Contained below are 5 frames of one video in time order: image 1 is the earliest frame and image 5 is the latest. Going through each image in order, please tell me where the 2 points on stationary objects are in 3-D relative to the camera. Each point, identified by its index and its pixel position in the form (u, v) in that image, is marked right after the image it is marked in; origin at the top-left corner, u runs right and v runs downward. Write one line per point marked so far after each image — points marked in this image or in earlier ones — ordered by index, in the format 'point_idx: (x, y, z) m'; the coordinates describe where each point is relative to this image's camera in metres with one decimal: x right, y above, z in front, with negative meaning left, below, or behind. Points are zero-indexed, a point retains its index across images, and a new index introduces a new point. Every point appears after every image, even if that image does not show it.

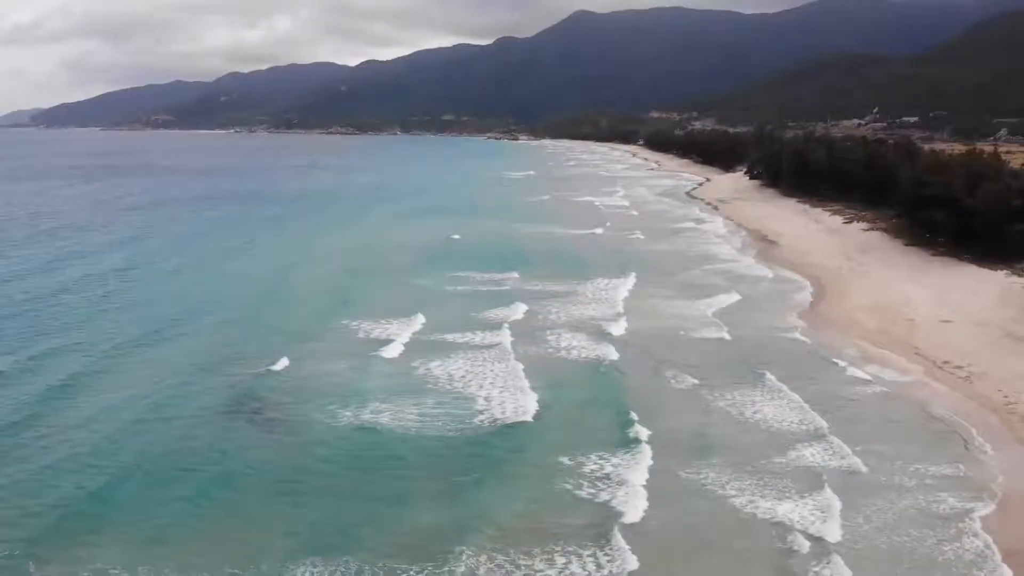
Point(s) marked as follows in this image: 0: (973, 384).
0: (+10.8, -2.2, +19.3) m
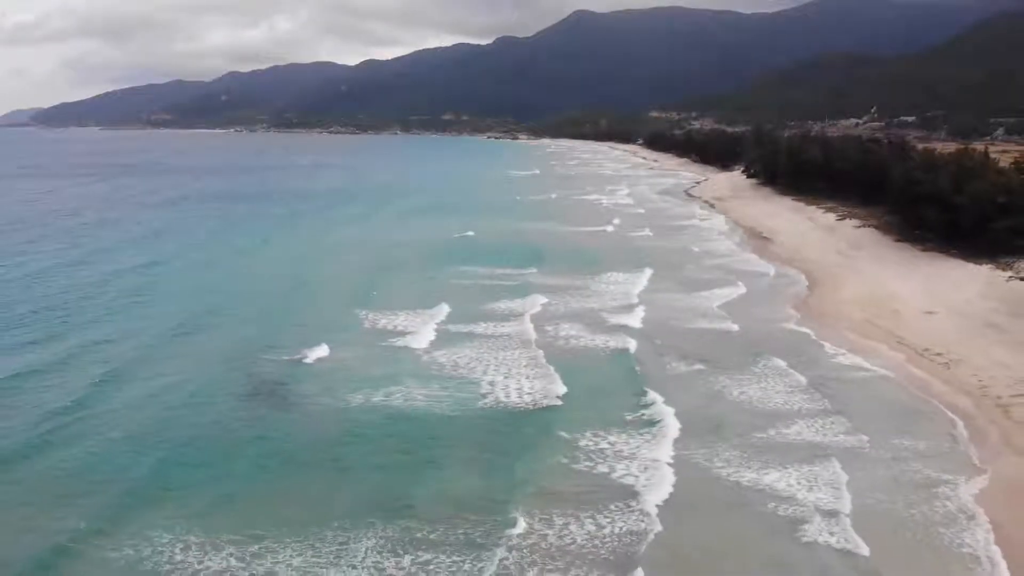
0: (+10.8, -2.0, +20.2) m
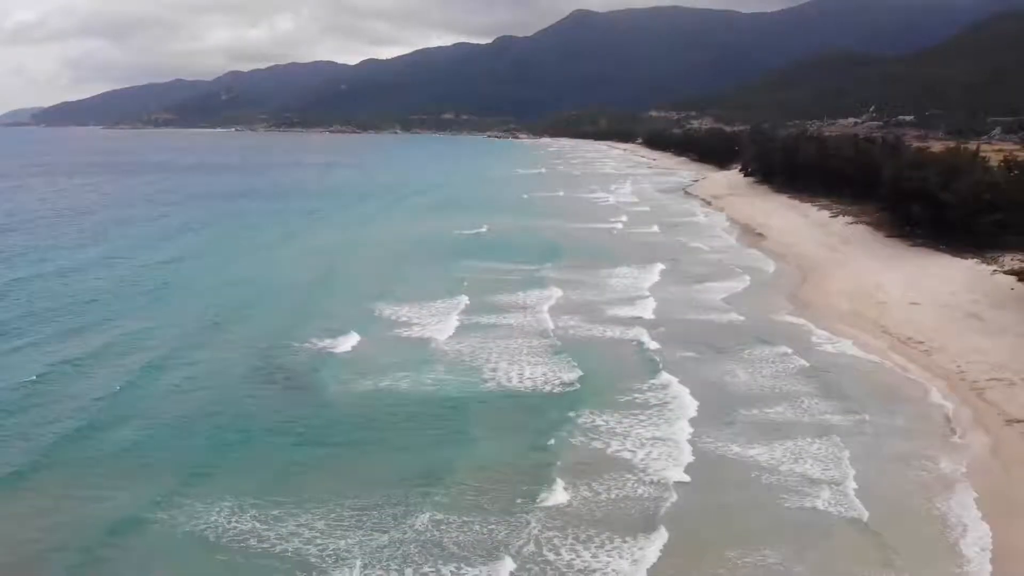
0: (+10.9, -1.8, +21.2) m
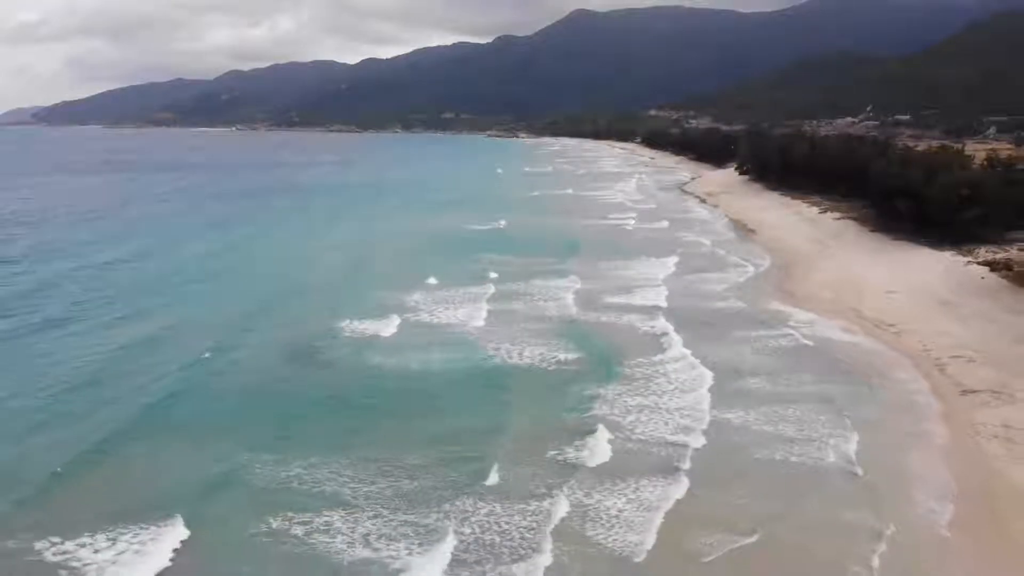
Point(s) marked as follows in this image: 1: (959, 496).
0: (+10.9, -1.4, +22.9) m
1: (+7.8, -3.6, +14.4) m
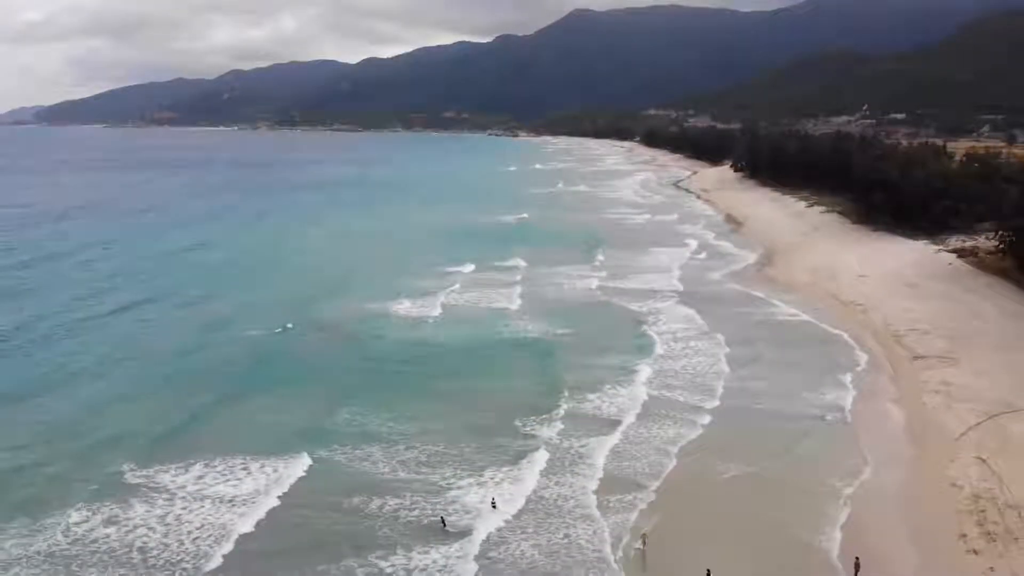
0: (+11.0, -0.9, +25.2) m
1: (+7.9, -3.1, +16.8) m
